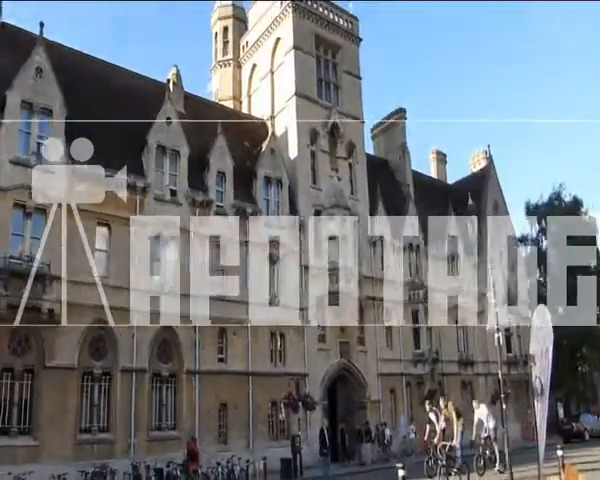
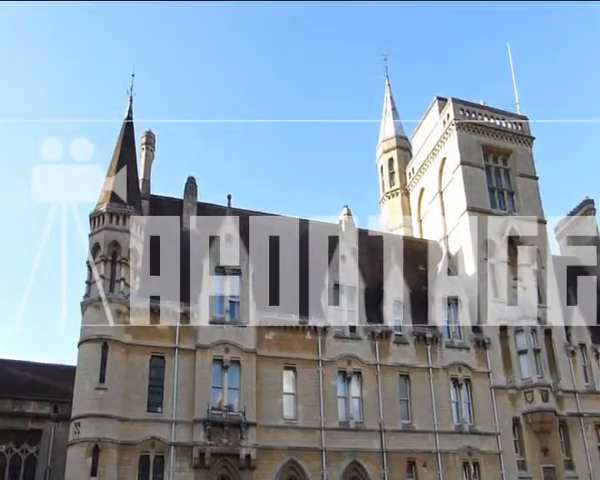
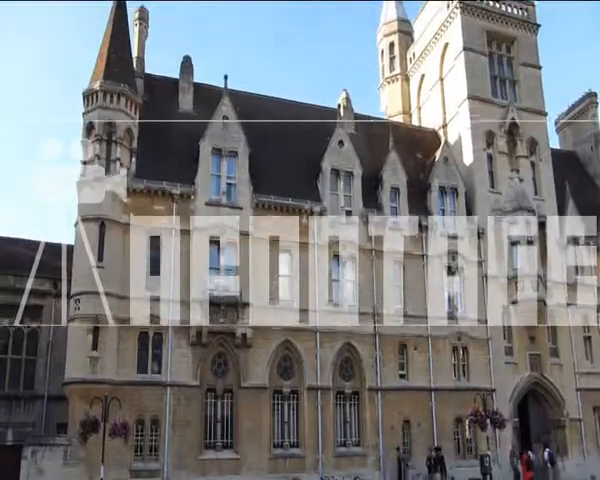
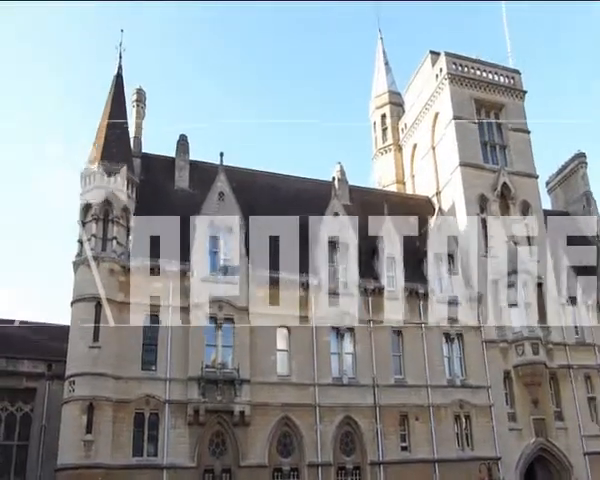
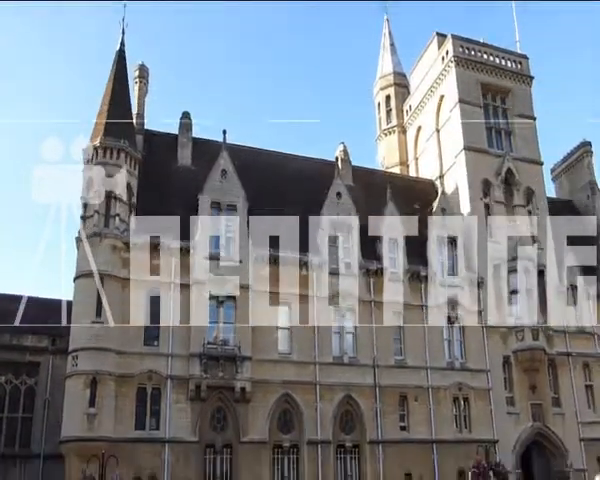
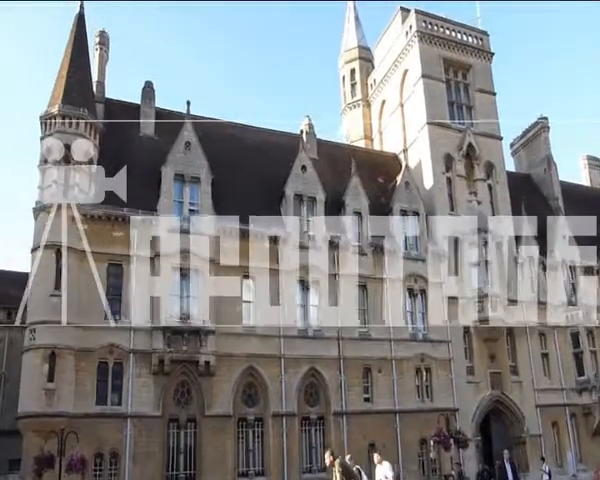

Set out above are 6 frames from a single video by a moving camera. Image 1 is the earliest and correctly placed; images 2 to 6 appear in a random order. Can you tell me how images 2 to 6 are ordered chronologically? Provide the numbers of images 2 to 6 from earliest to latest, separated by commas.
6, 4, 2, 5, 3
